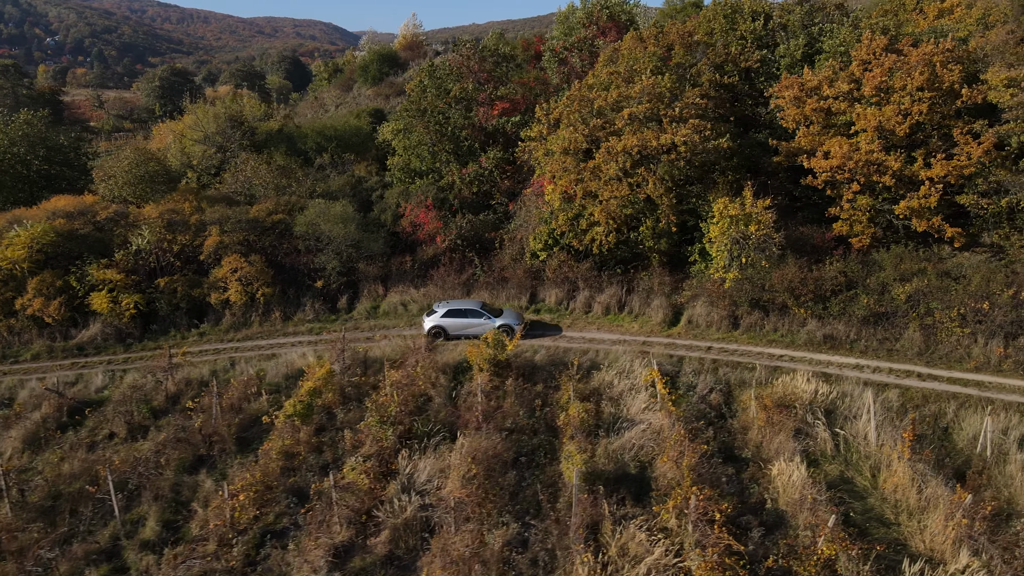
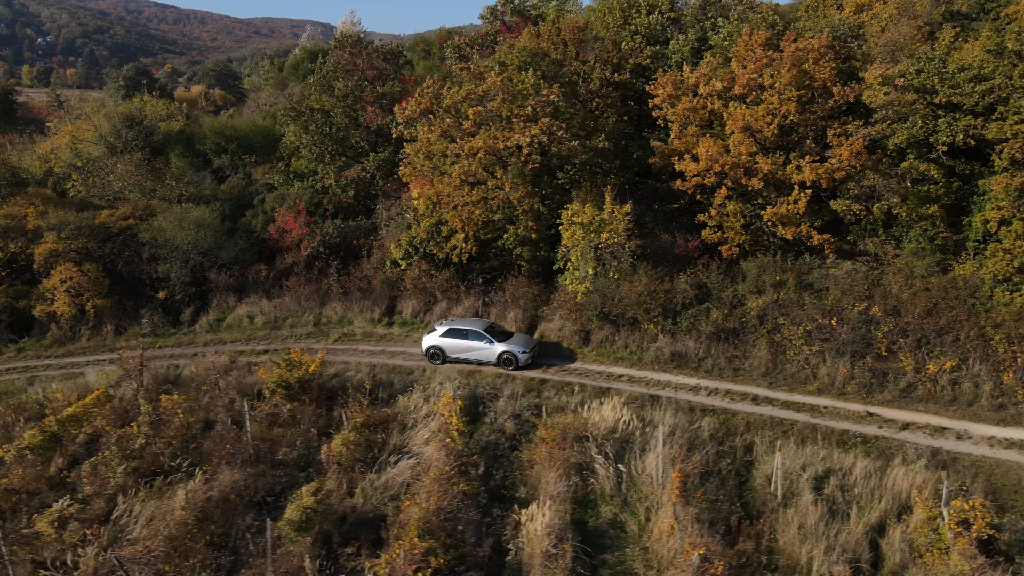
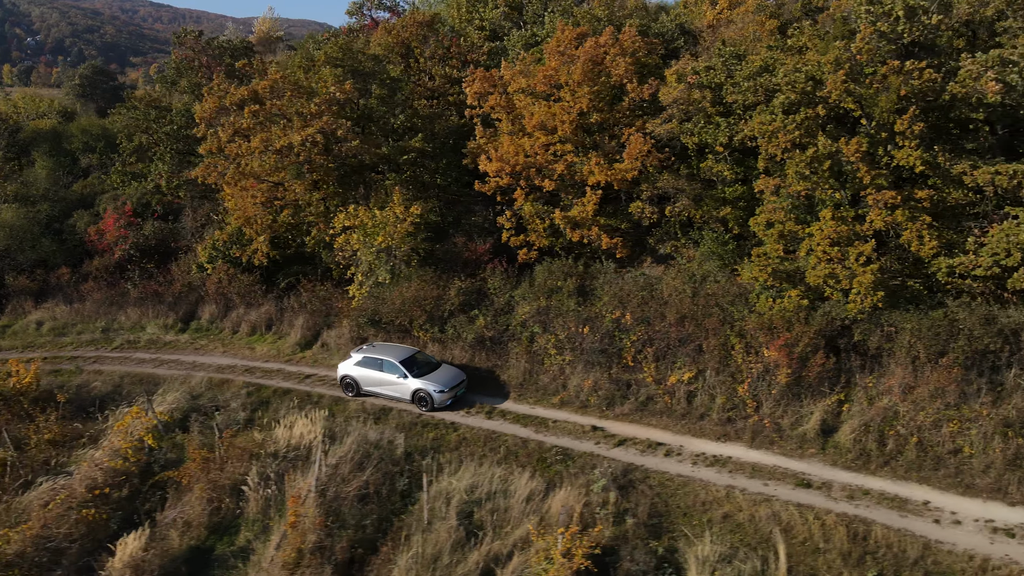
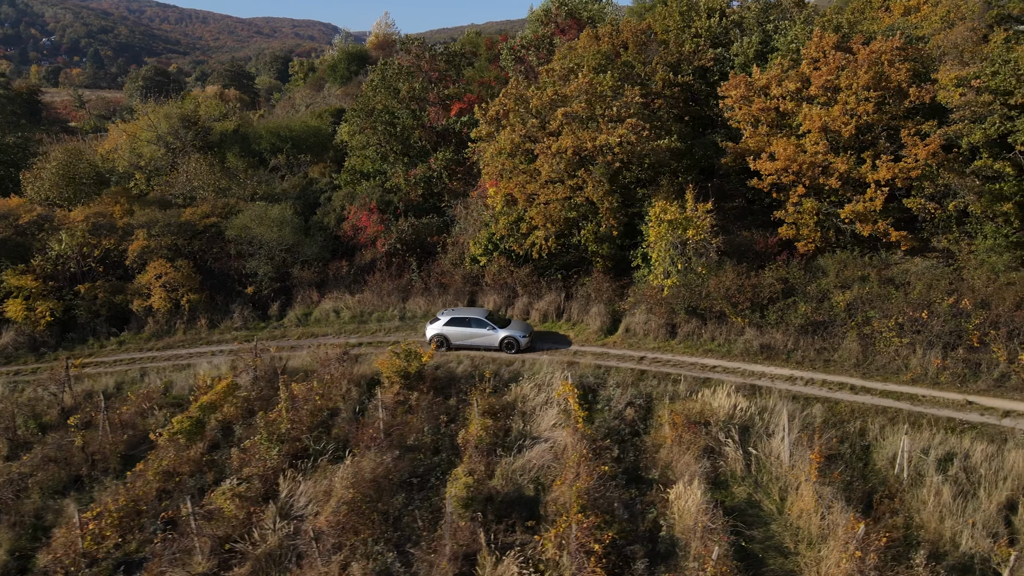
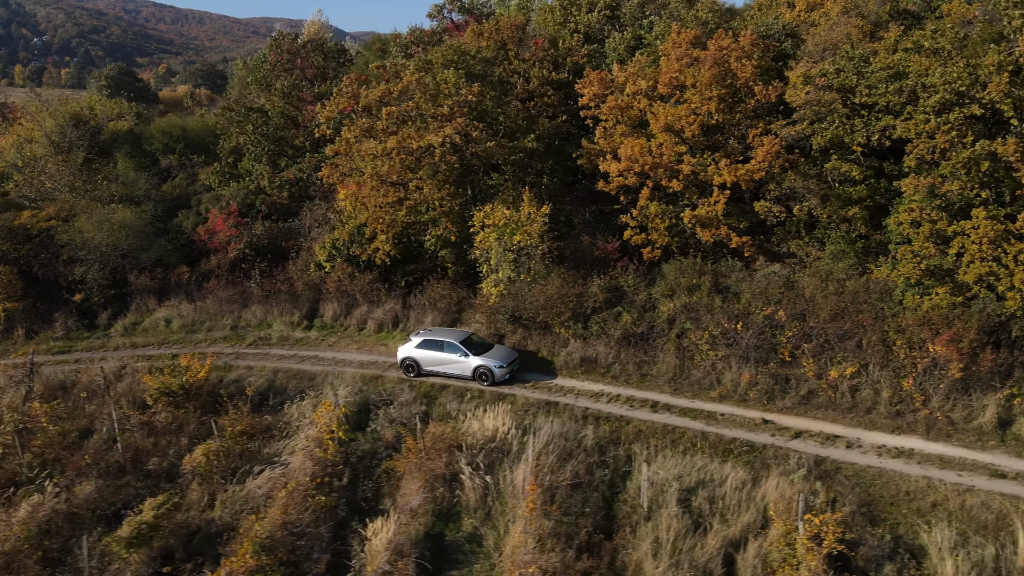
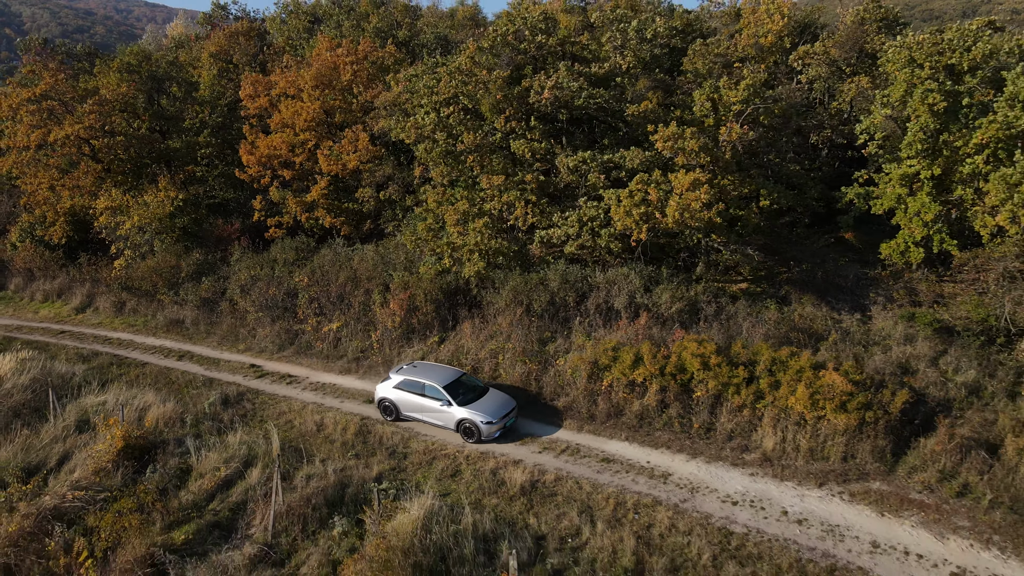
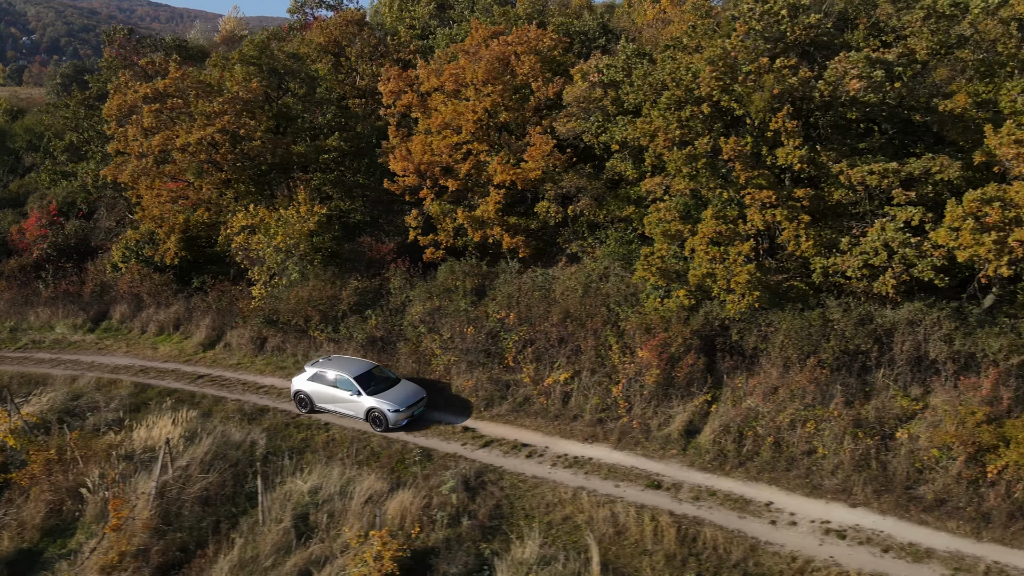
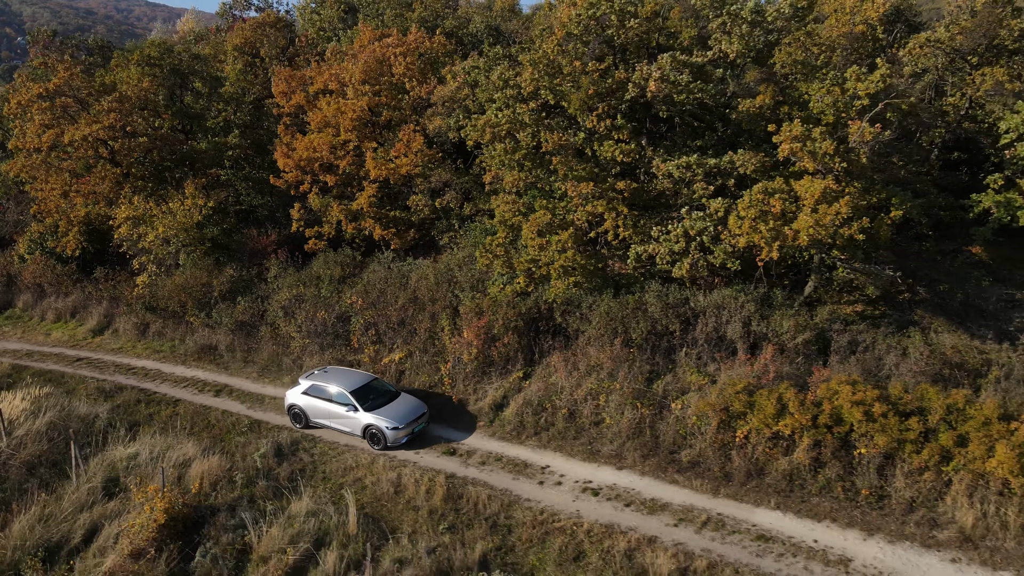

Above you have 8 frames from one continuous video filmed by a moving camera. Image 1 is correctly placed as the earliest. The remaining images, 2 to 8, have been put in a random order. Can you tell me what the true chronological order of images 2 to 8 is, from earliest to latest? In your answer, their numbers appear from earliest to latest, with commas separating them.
4, 2, 5, 3, 7, 8, 6
